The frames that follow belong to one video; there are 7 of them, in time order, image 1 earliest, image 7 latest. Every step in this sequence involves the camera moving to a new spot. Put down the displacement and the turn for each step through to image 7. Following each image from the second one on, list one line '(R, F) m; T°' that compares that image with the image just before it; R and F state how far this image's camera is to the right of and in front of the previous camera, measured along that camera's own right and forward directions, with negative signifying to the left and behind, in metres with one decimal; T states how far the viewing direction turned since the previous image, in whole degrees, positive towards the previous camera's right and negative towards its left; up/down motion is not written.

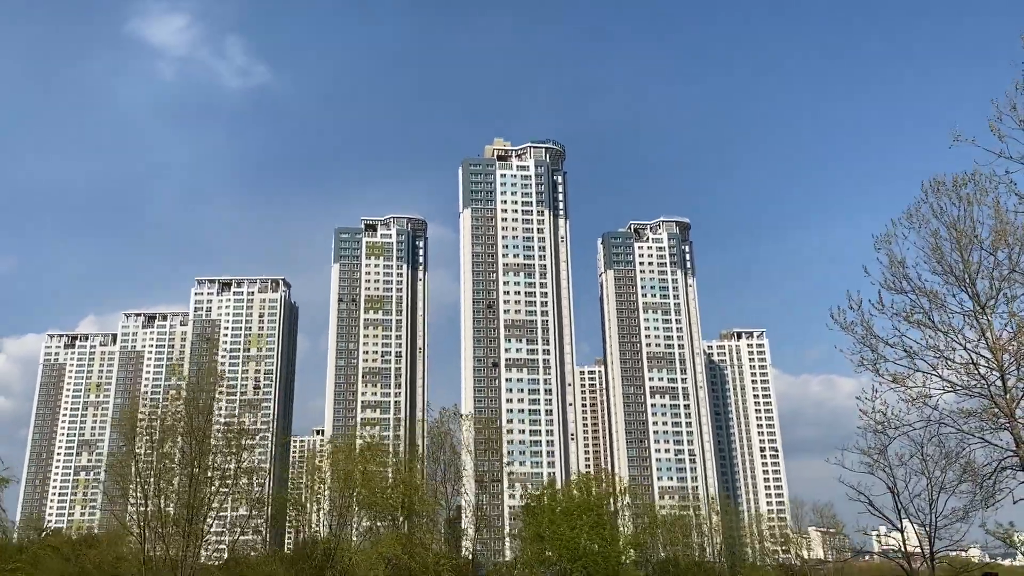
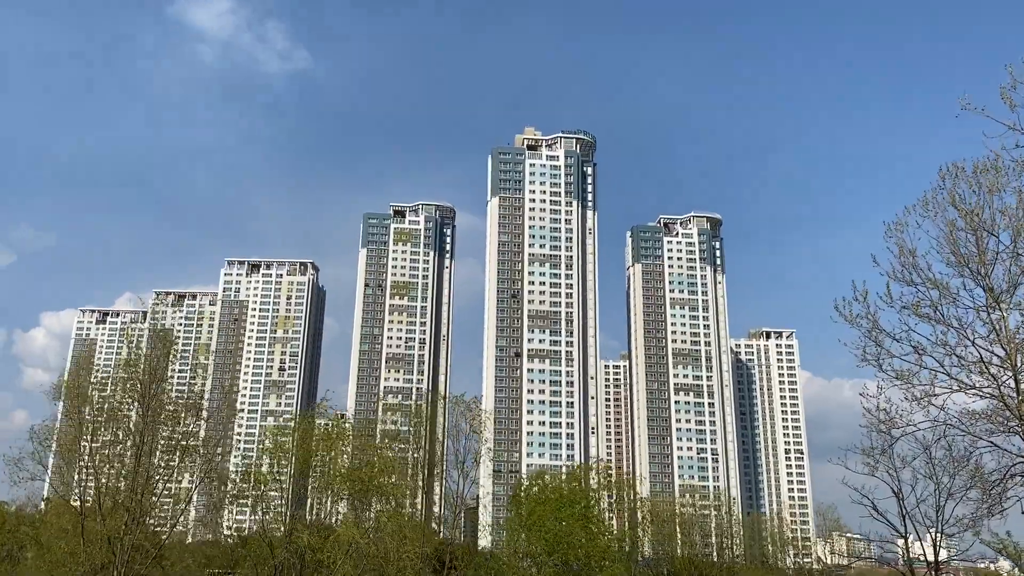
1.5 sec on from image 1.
(+0.4, +0.4) m; -2°
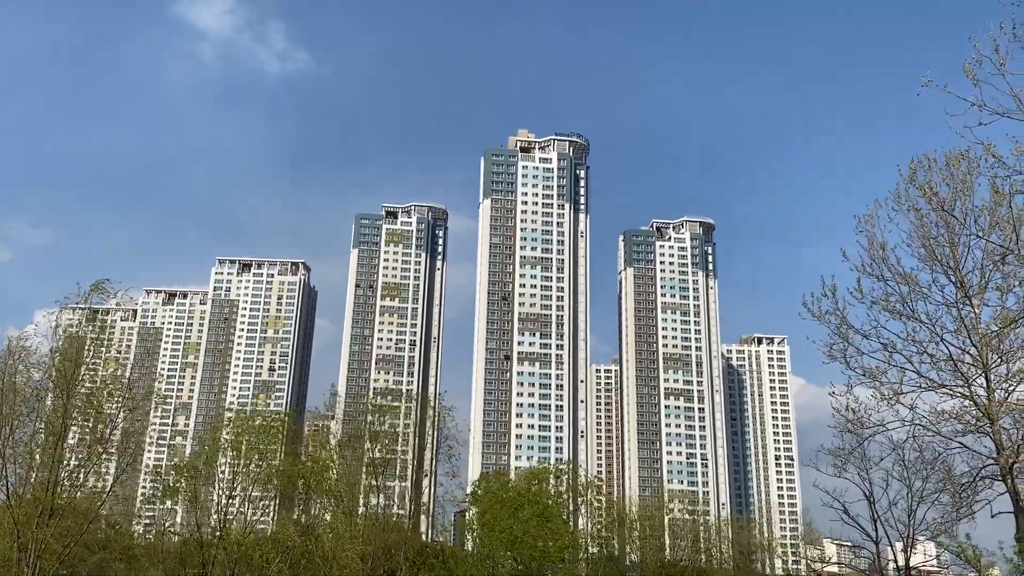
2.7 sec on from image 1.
(+0.3, +0.3) m; 0°
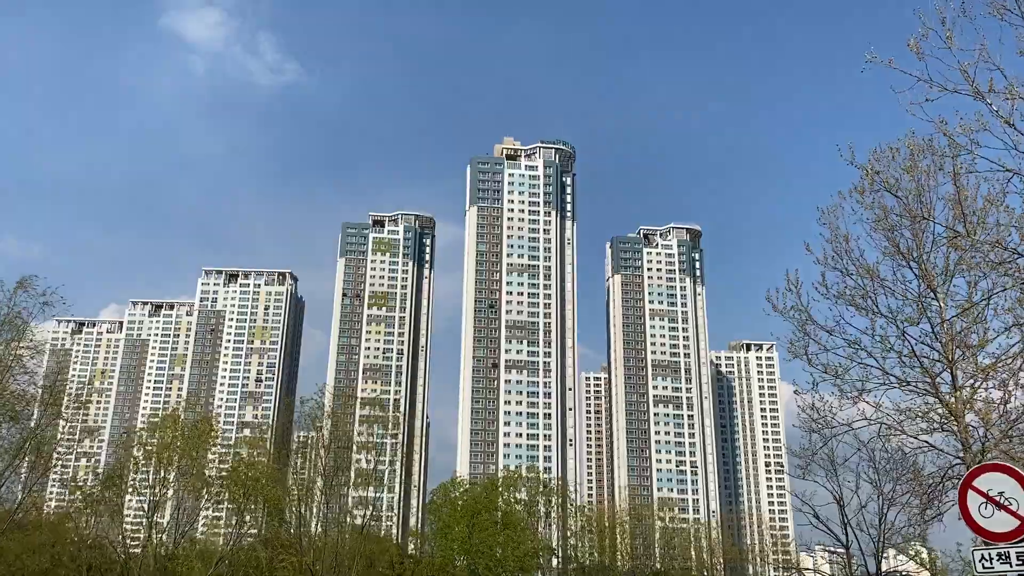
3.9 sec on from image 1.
(+0.3, +0.3) m; +1°
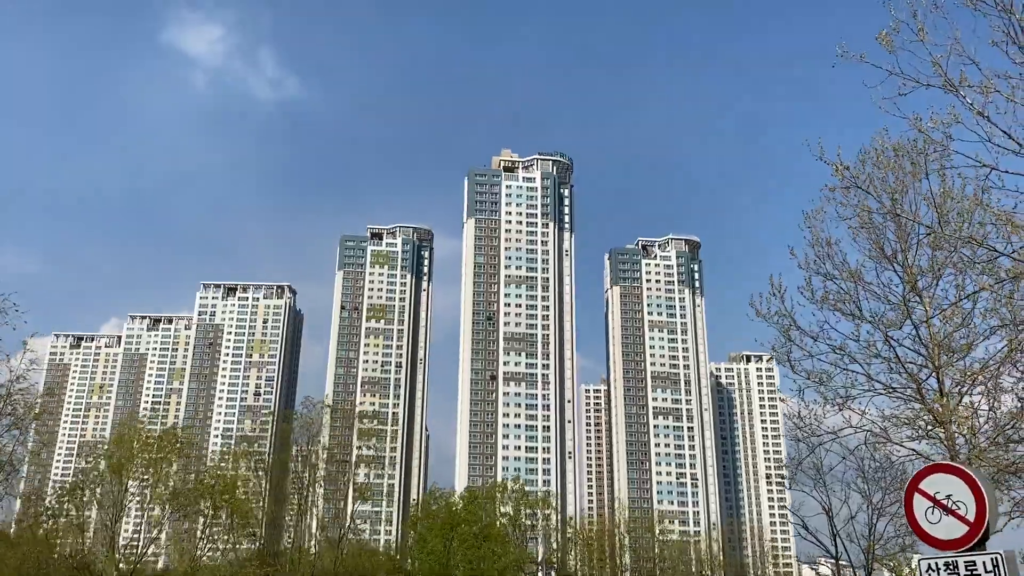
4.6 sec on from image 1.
(+0.2, +0.2) m; 0°
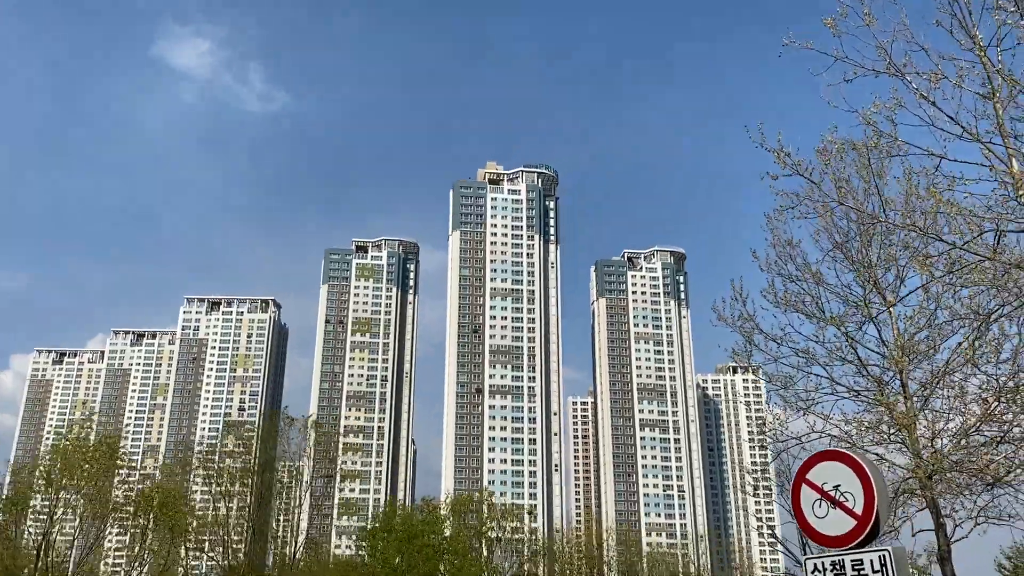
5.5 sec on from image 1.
(+0.3, +0.2) m; +1°
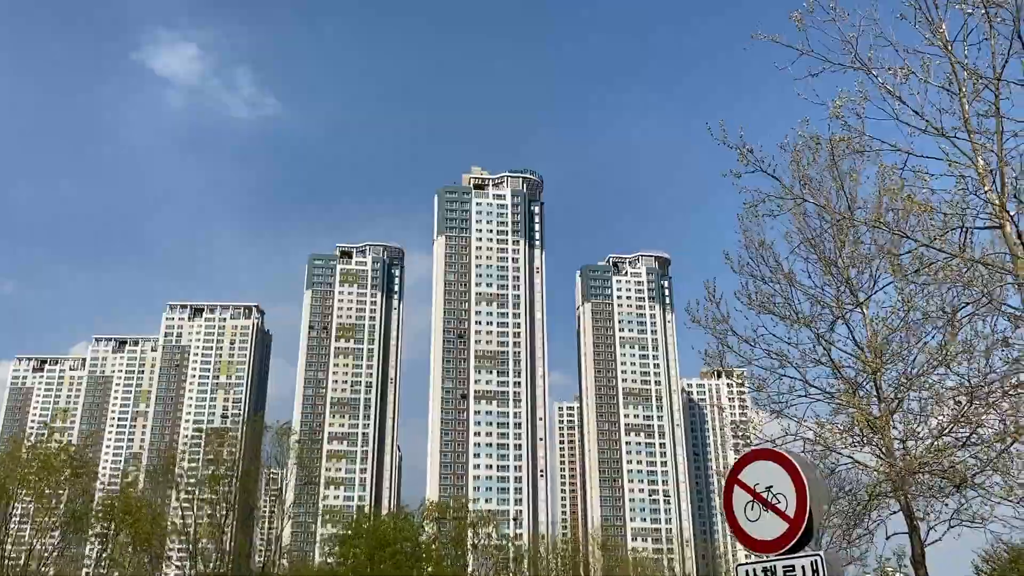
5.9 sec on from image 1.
(+0.1, +0.1) m; +1°
